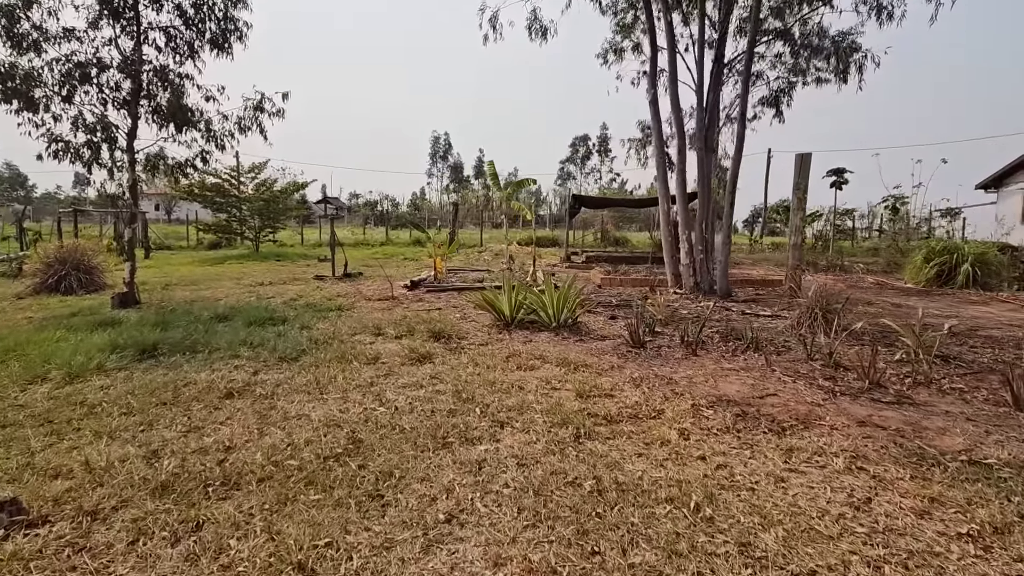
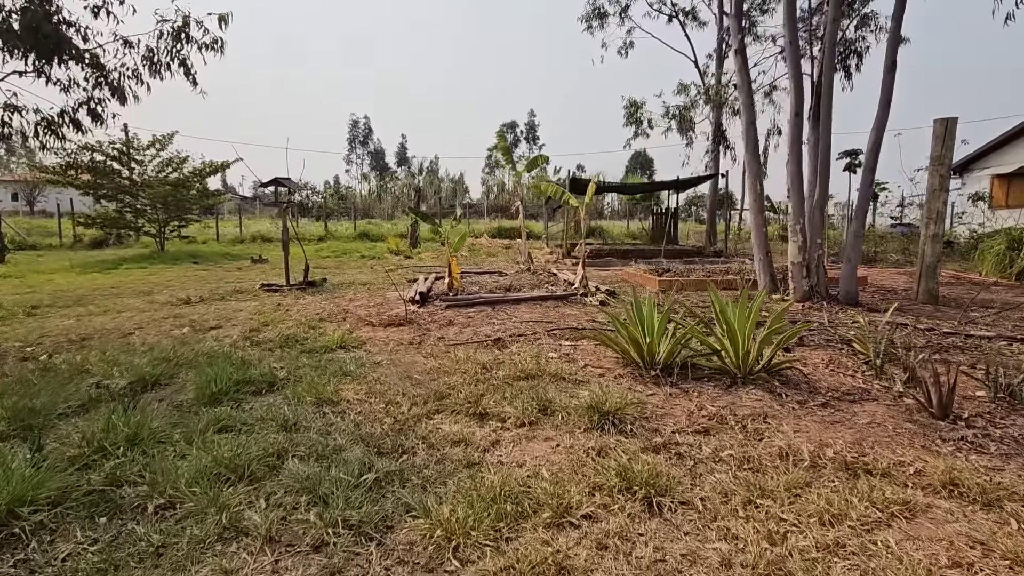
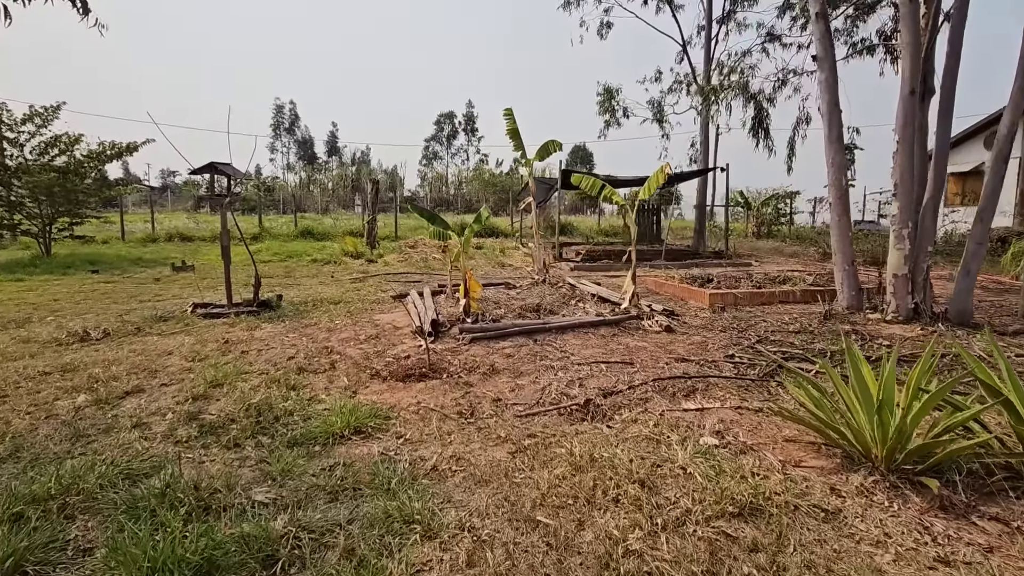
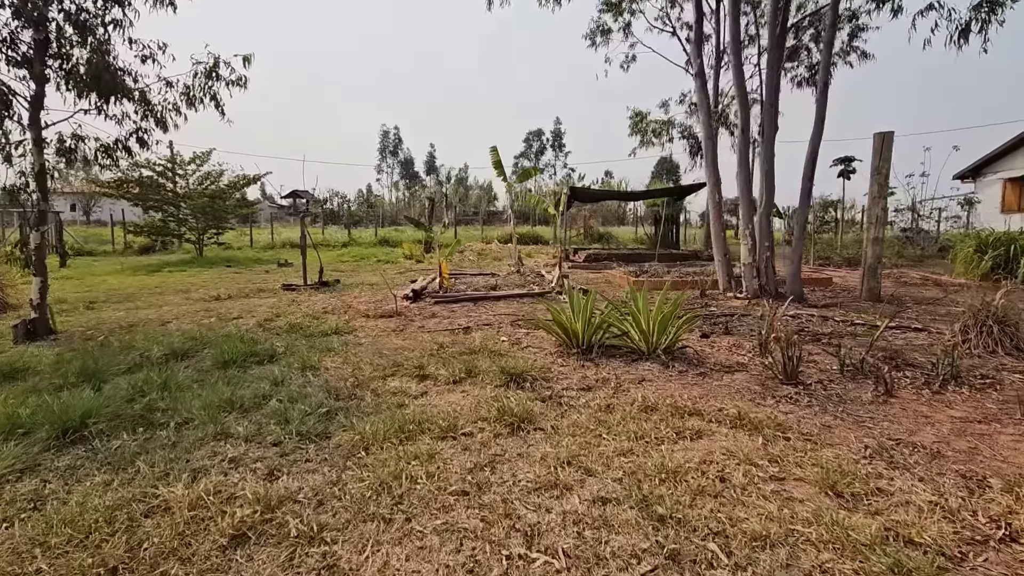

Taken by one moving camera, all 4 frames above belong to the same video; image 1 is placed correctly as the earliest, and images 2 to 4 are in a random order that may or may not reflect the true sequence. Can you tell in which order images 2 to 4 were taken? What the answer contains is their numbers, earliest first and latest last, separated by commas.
4, 2, 3
